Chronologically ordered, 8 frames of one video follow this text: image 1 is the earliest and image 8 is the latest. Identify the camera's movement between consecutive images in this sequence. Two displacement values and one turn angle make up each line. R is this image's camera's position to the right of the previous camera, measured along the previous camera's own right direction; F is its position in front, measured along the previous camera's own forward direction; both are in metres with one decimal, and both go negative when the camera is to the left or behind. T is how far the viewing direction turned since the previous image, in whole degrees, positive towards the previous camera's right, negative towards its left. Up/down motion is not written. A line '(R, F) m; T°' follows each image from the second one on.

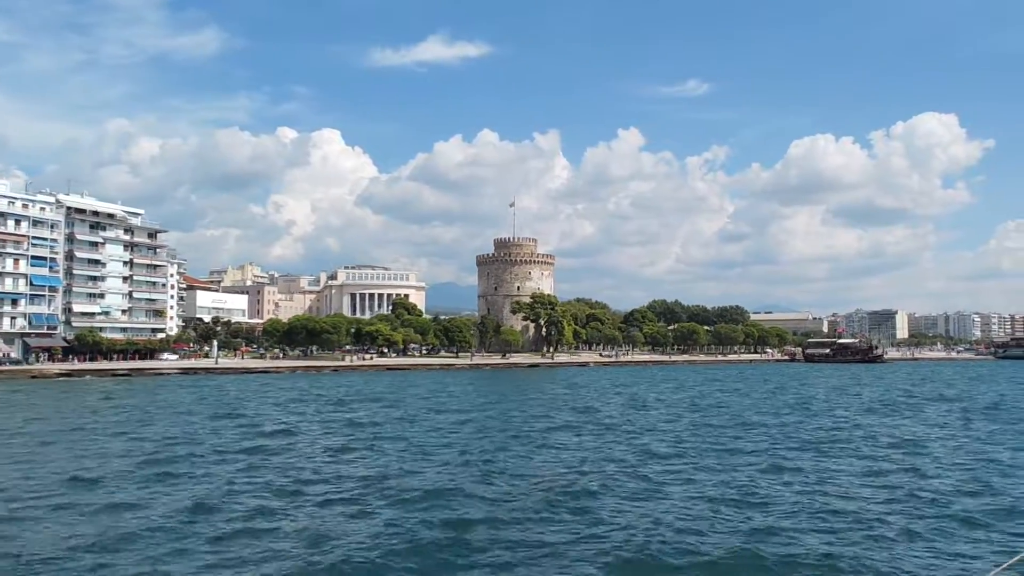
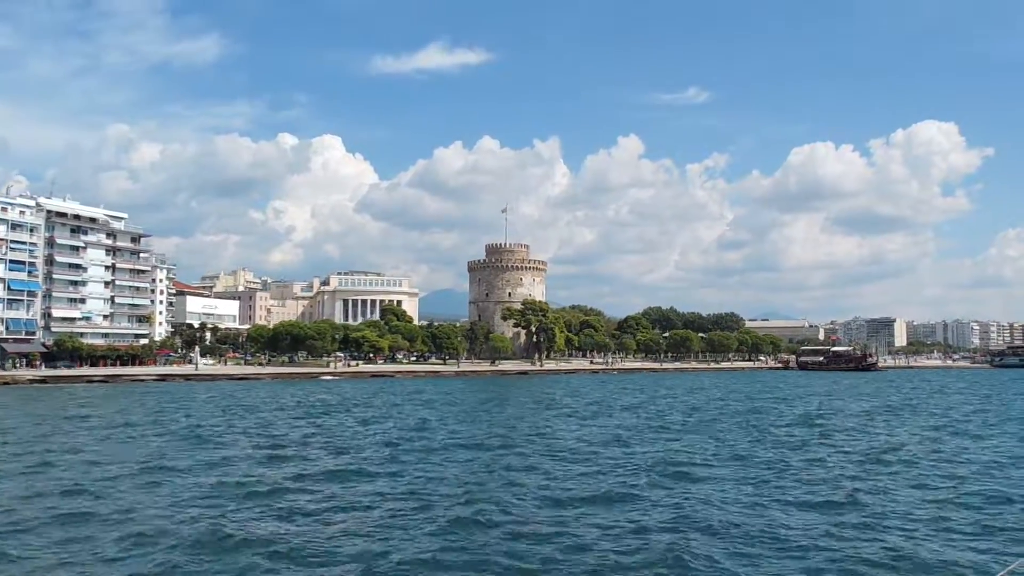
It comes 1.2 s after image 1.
(+0.7, +0.7) m; 0°
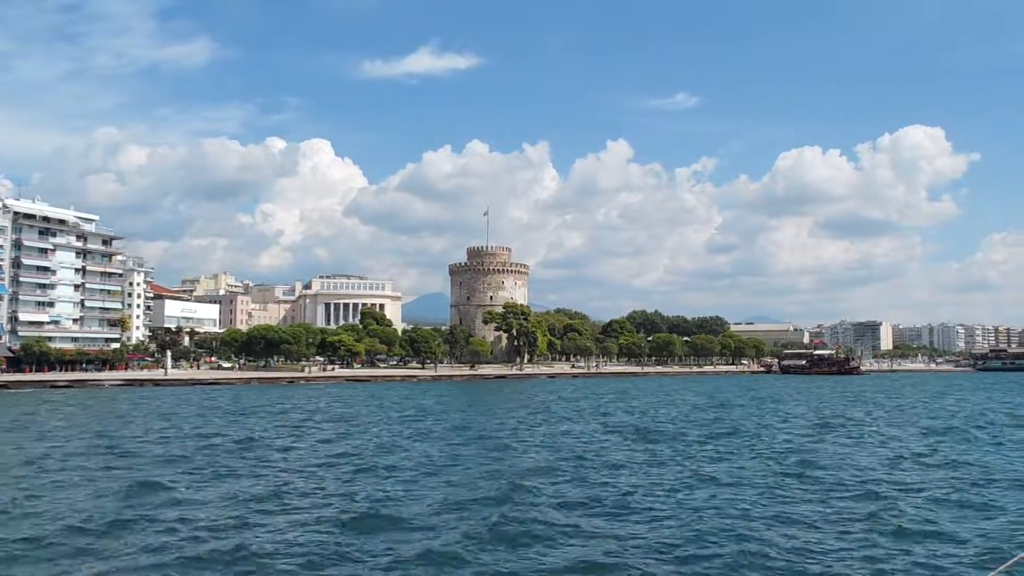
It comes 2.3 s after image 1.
(+0.7, +0.7) m; +1°
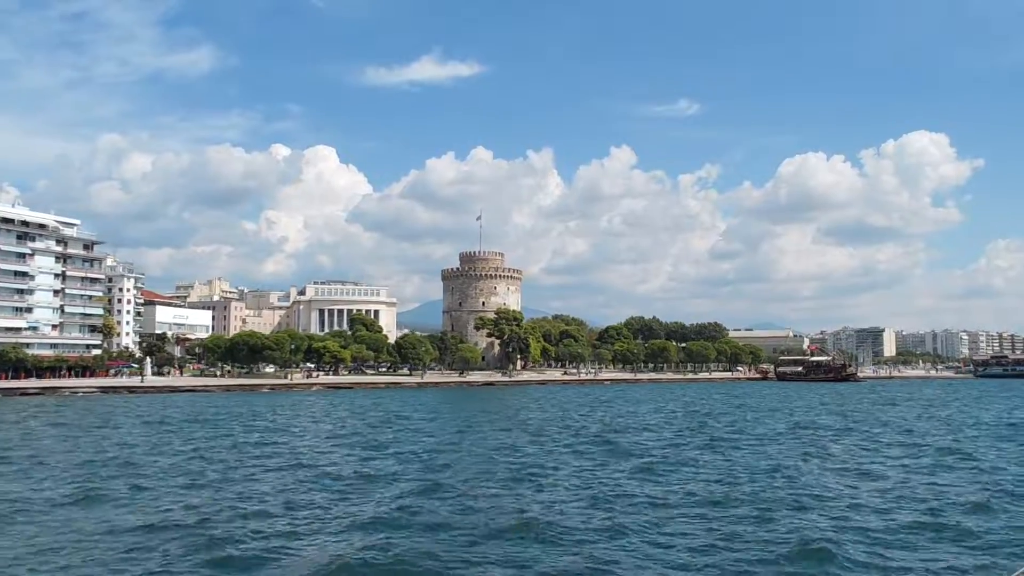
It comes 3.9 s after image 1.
(+0.9, +1.0) m; 0°
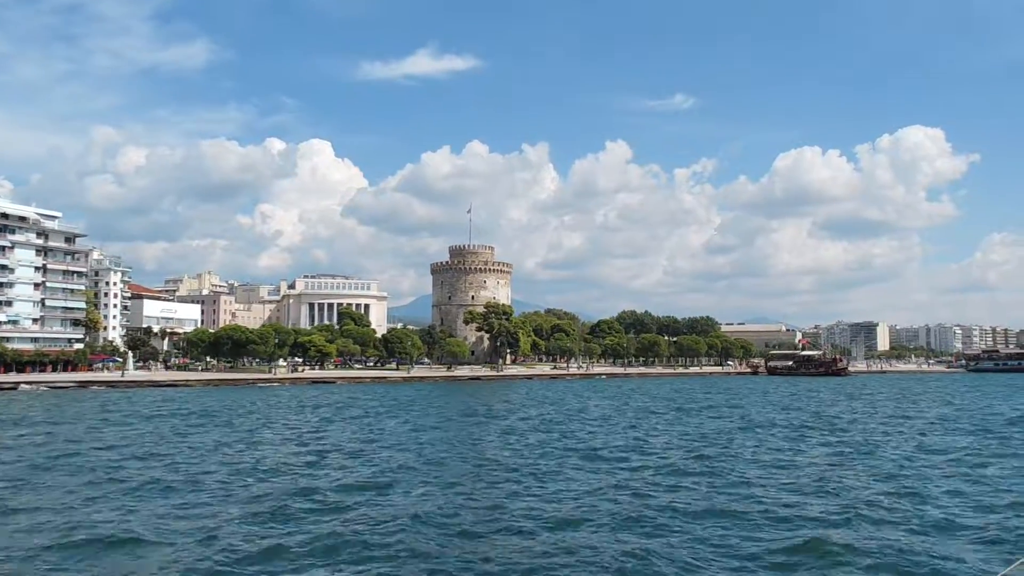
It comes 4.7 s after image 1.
(+0.5, +0.5) m; 0°
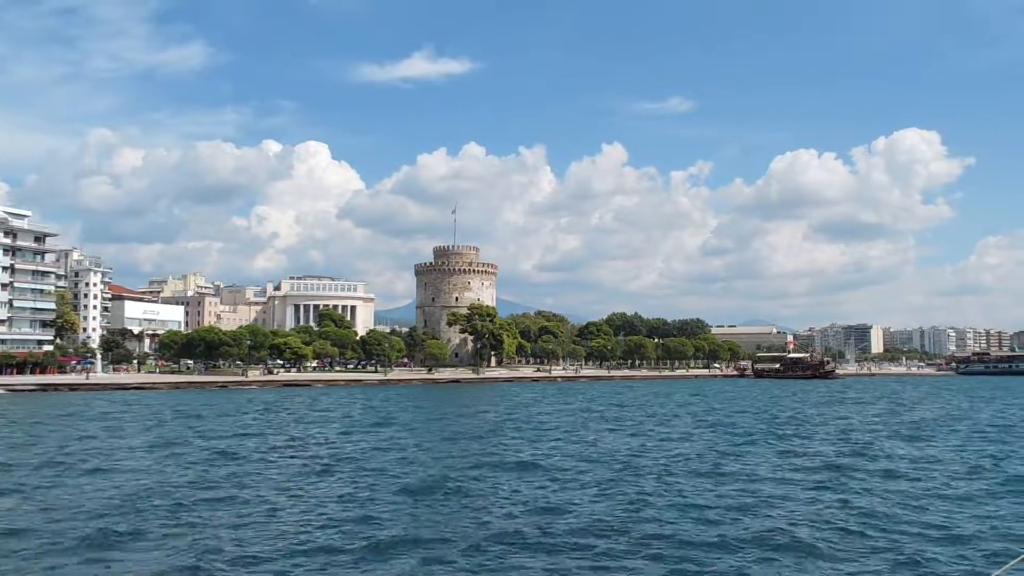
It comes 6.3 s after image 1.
(+1.0, +1.0) m; 0°
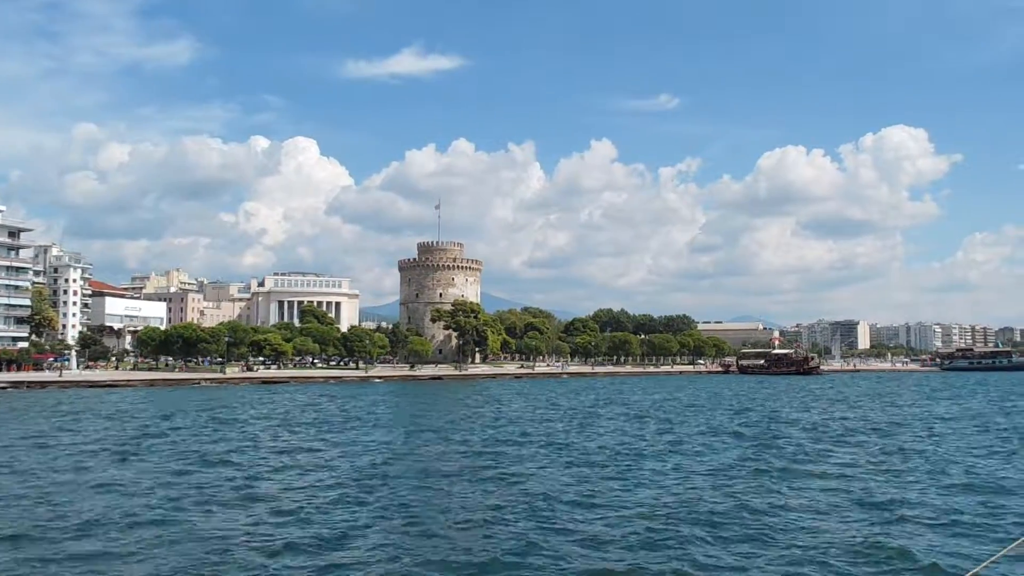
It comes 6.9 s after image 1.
(+0.4, +0.5) m; +1°
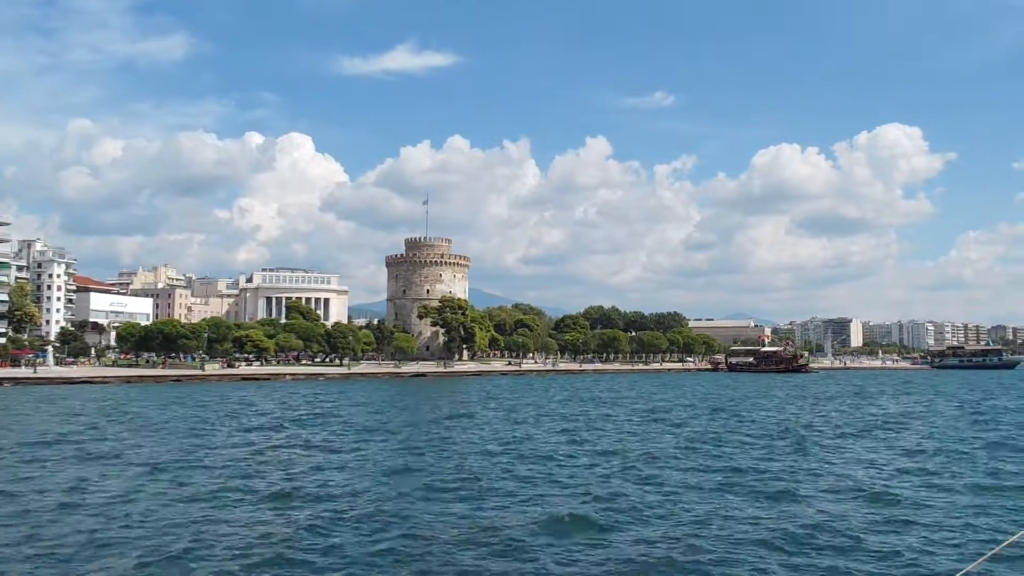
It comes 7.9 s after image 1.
(+0.5, +0.6) m; 0°
